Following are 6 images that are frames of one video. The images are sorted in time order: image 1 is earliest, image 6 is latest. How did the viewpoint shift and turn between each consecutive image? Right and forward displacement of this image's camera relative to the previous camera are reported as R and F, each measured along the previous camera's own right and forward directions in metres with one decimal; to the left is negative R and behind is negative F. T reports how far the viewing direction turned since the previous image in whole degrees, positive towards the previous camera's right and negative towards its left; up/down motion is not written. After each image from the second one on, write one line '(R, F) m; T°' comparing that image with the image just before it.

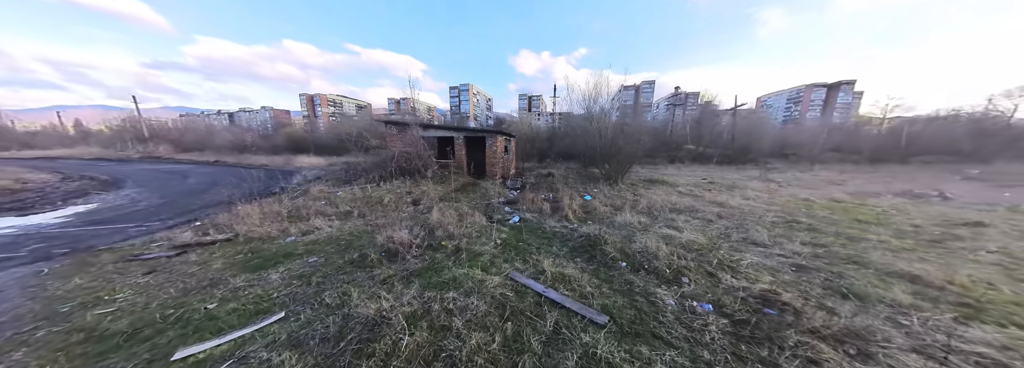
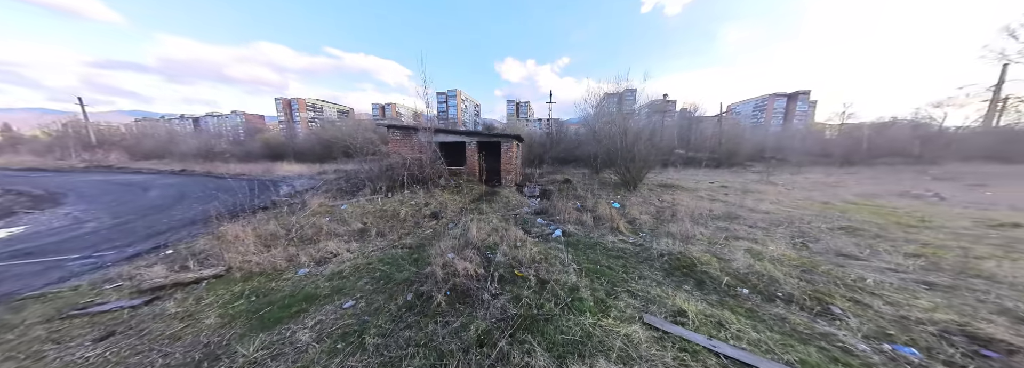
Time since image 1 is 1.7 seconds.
(-1.2, +0.7) m; +4°
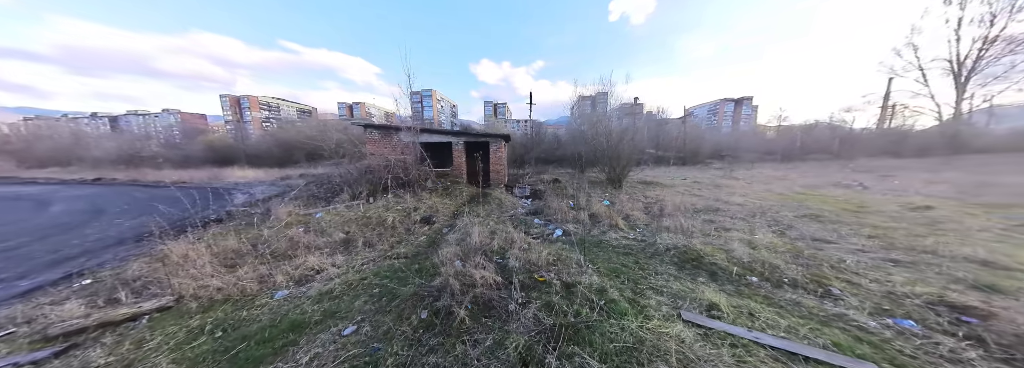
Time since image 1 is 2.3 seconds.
(-0.4, +0.2) m; +6°
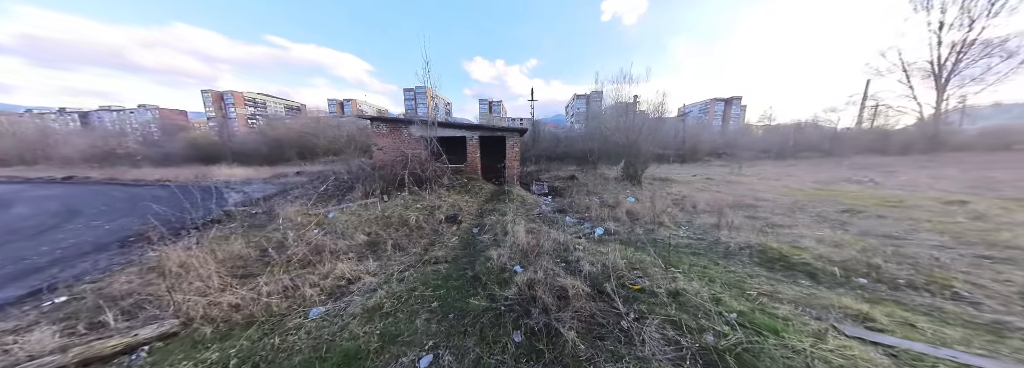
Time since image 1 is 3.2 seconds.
(-0.8, +0.4) m; +2°
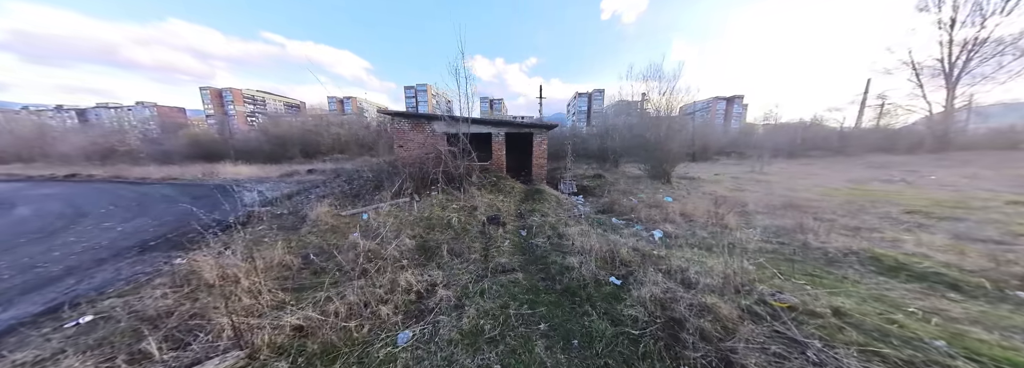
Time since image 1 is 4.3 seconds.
(-0.9, +0.3) m; 0°
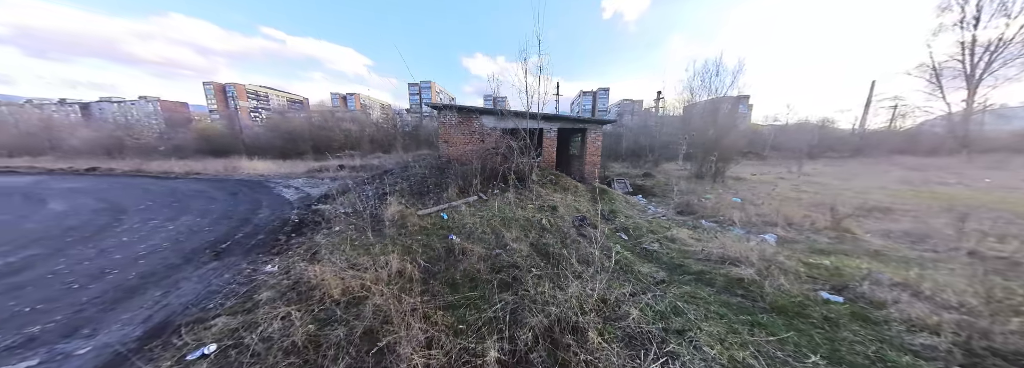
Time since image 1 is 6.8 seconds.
(-1.5, +0.4) m; 0°
